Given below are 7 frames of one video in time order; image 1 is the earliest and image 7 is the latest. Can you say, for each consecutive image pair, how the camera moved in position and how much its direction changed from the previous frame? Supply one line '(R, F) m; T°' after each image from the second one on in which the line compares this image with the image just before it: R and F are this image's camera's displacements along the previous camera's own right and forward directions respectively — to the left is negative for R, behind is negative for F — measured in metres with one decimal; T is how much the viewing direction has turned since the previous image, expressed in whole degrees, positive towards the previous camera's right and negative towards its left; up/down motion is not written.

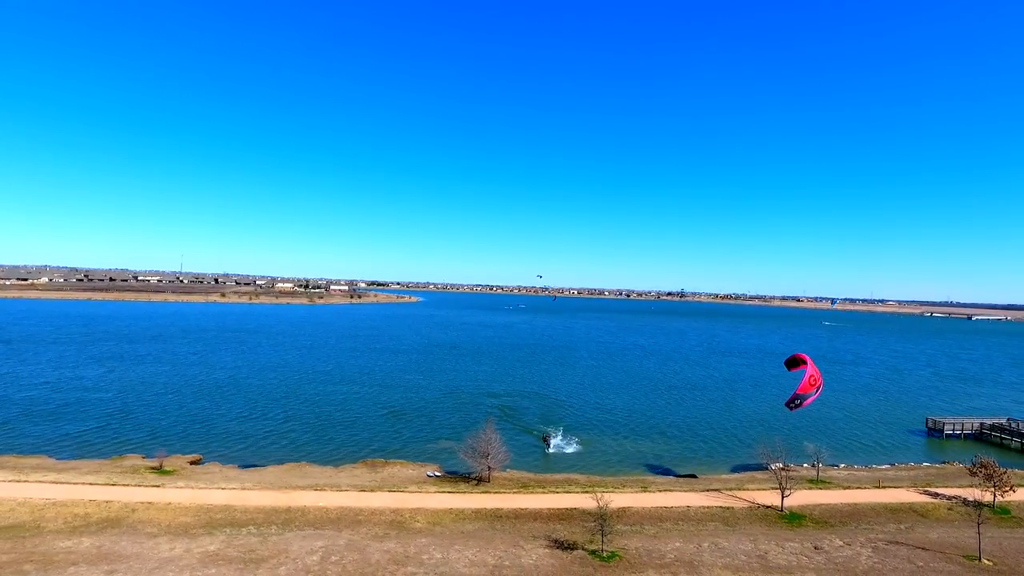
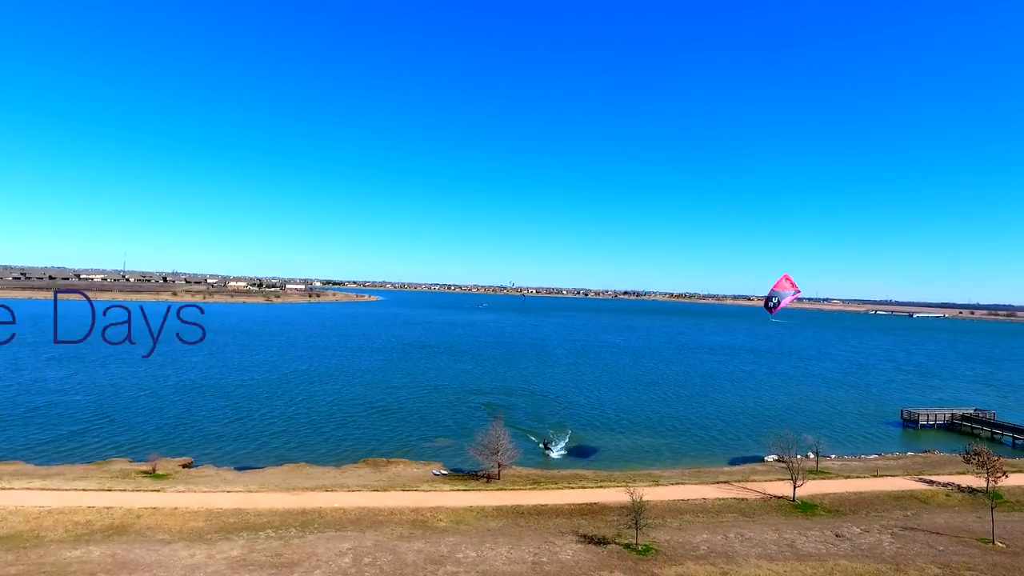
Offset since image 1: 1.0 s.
(-2.3, +0.4) m; +4°
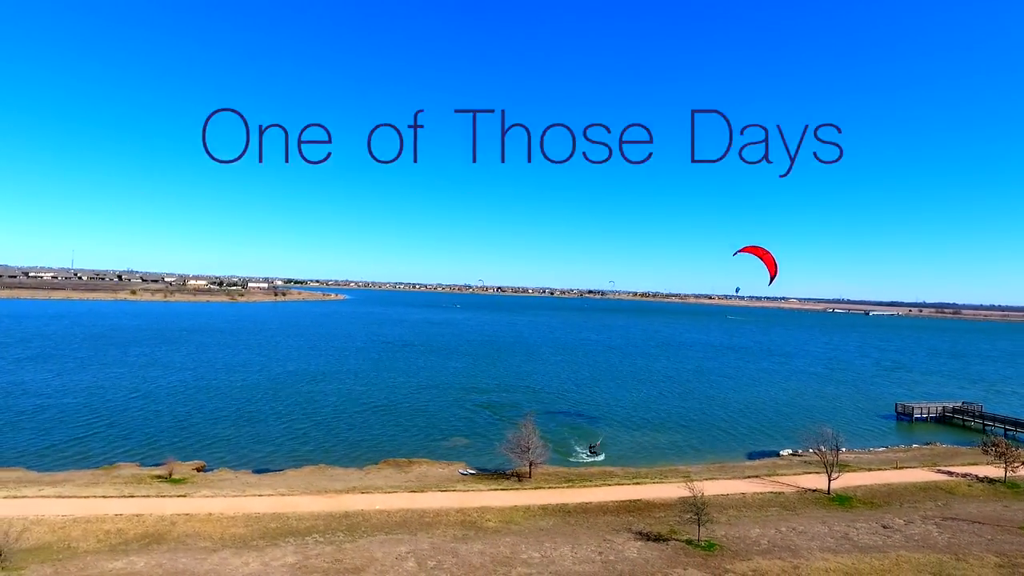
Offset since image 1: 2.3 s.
(-3.0, +0.5) m; +3°
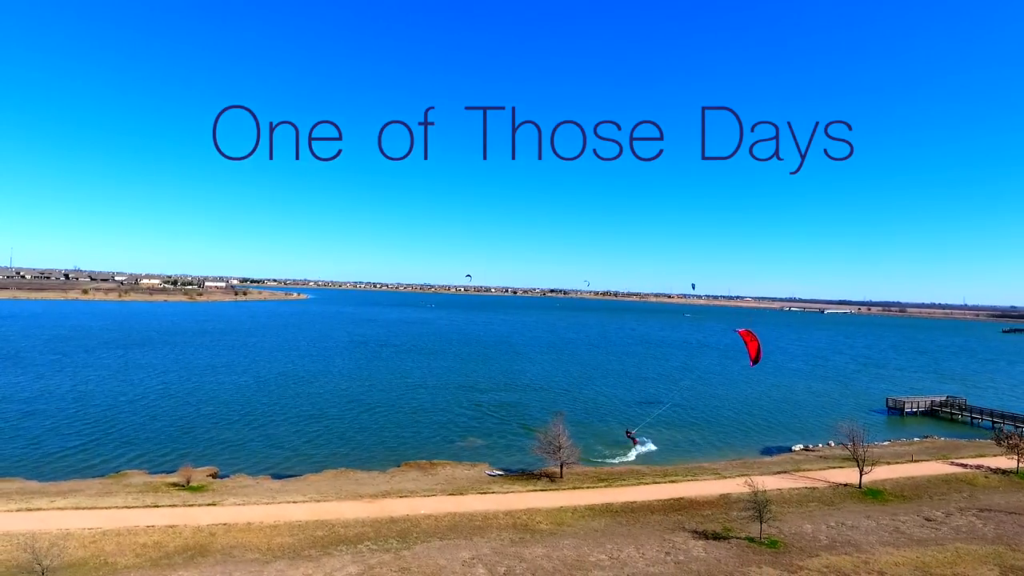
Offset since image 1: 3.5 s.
(-3.0, +0.6) m; +3°
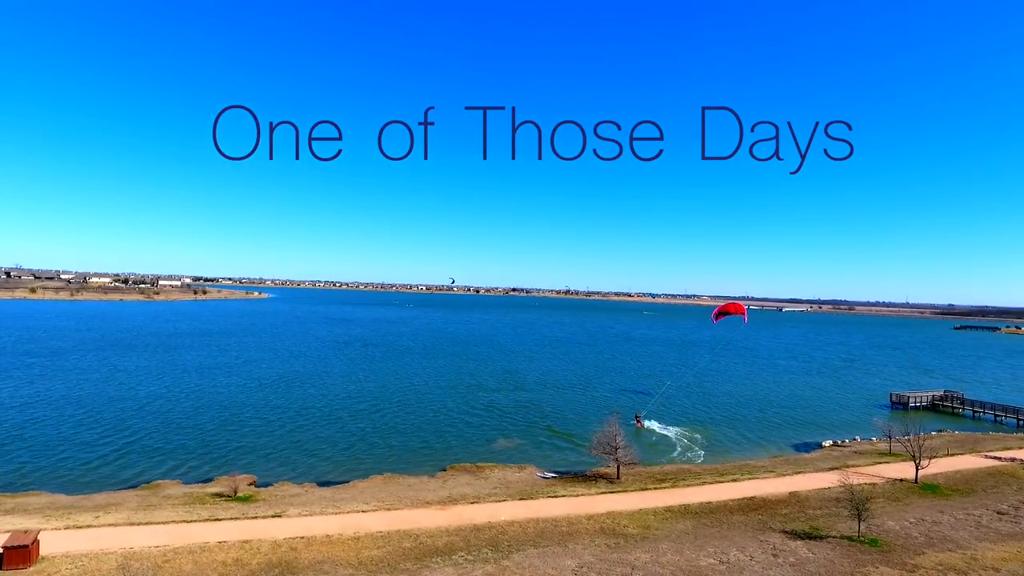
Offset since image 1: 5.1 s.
(-4.1, +0.9) m; +3°
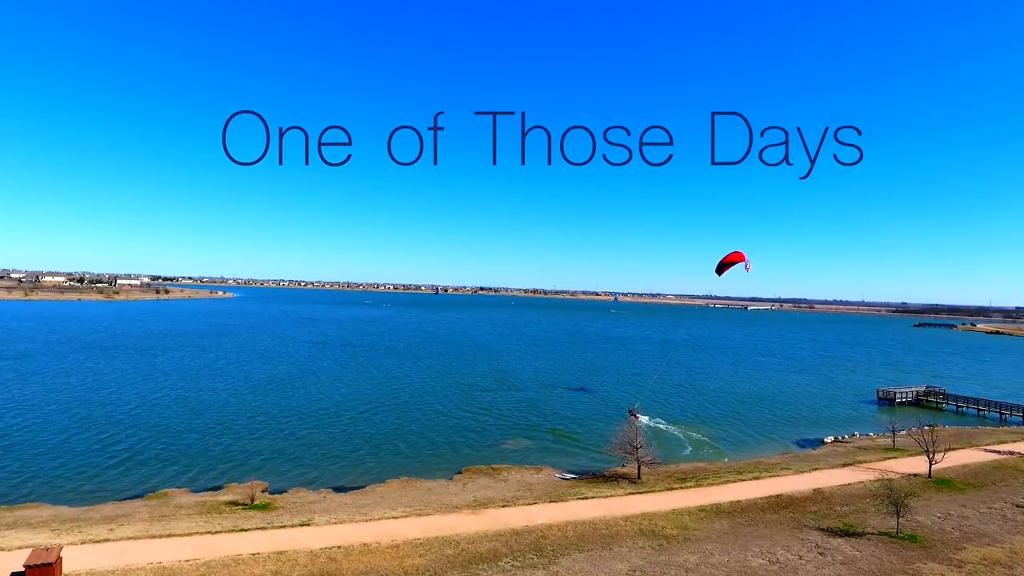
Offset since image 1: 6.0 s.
(-2.2, +0.5) m; +3°
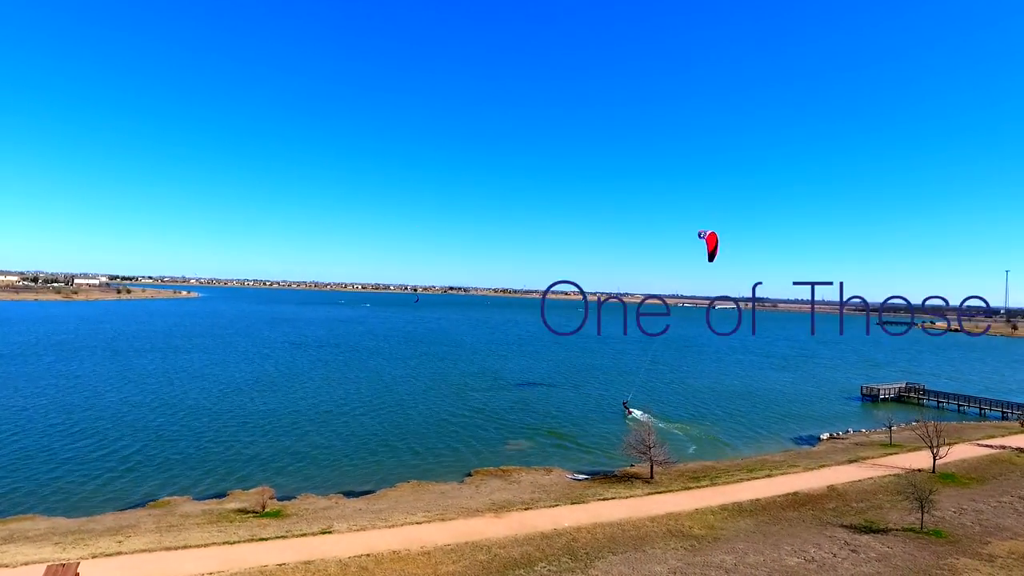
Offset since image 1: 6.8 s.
(-1.8, +0.4) m; +3°
